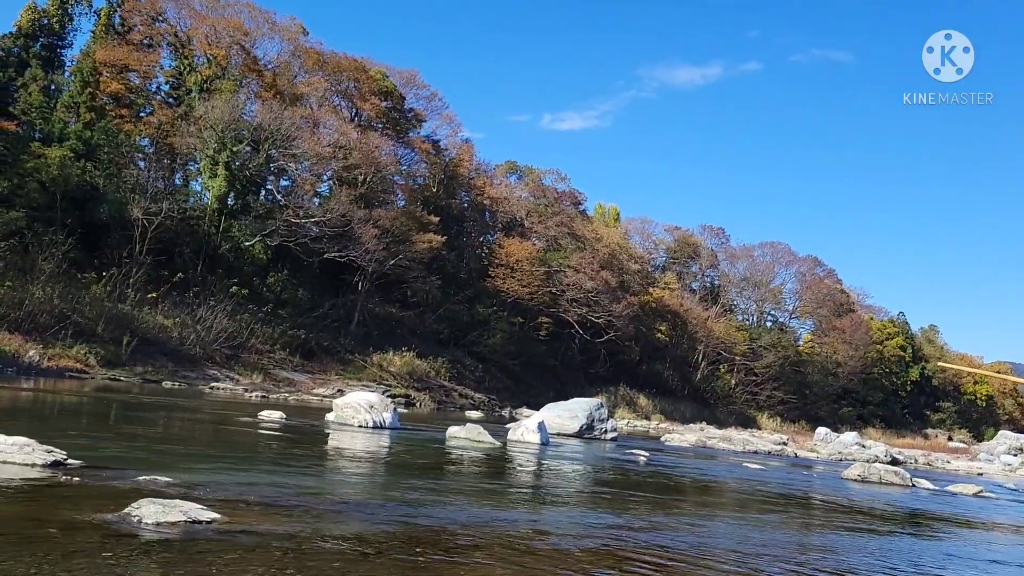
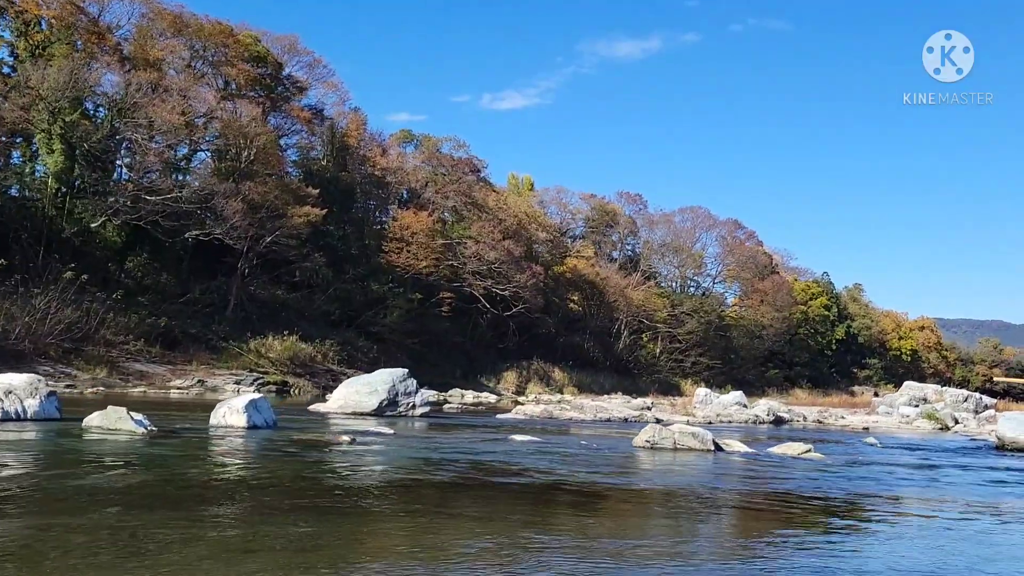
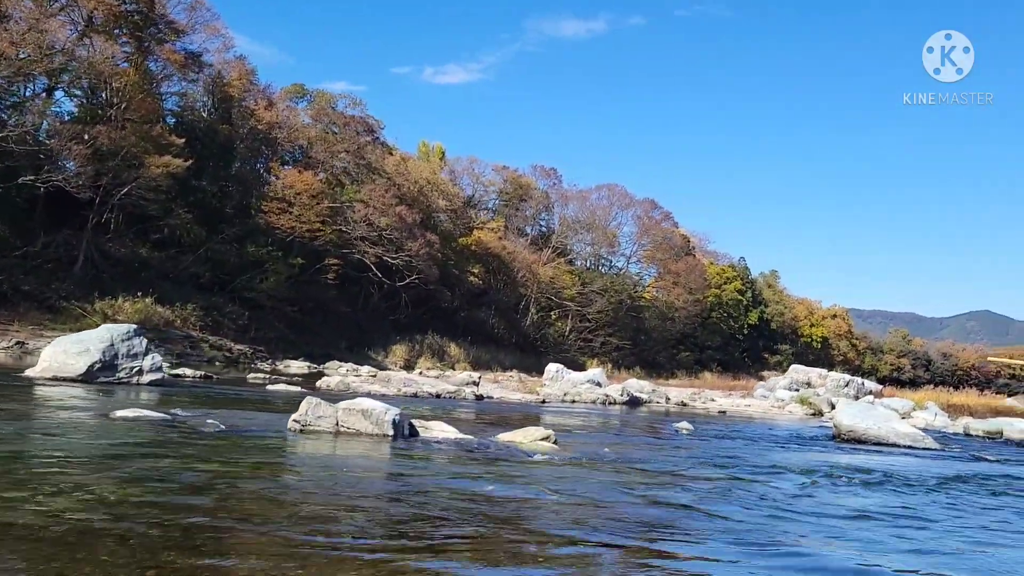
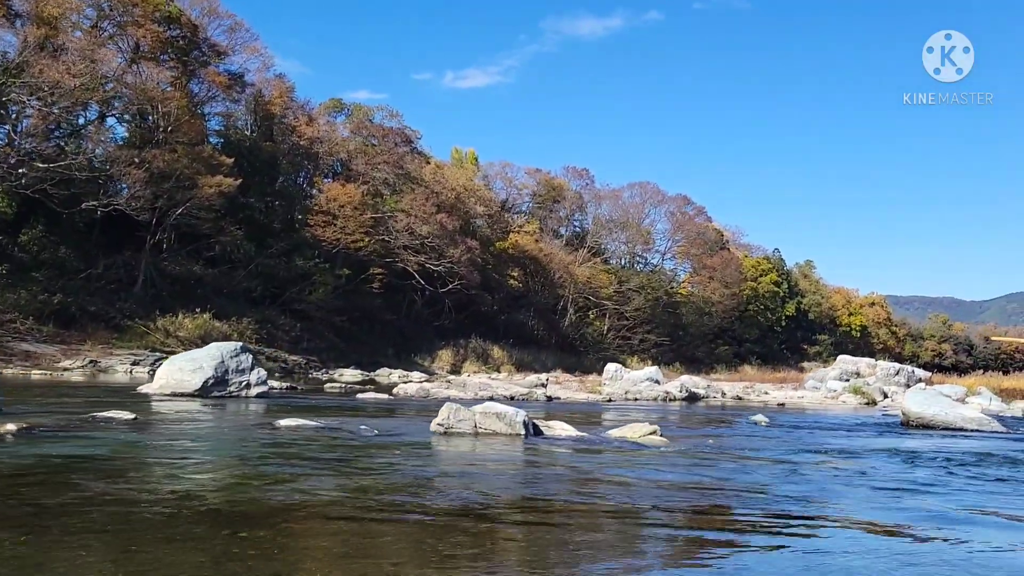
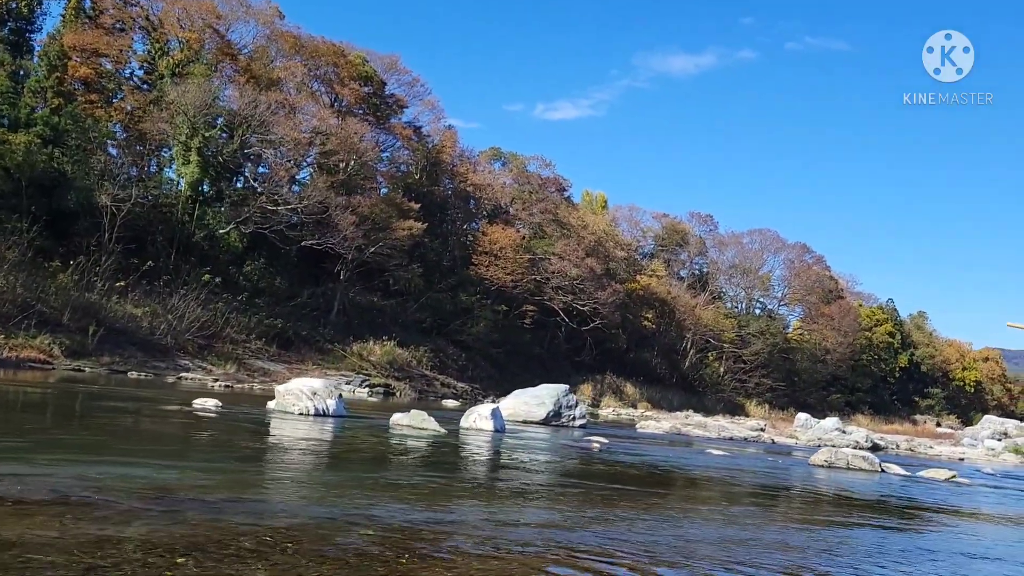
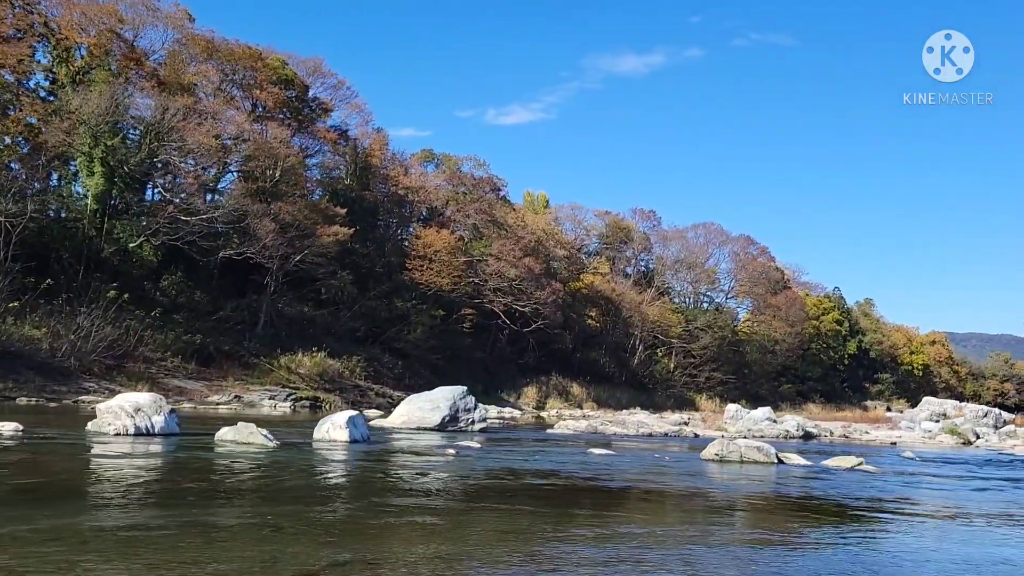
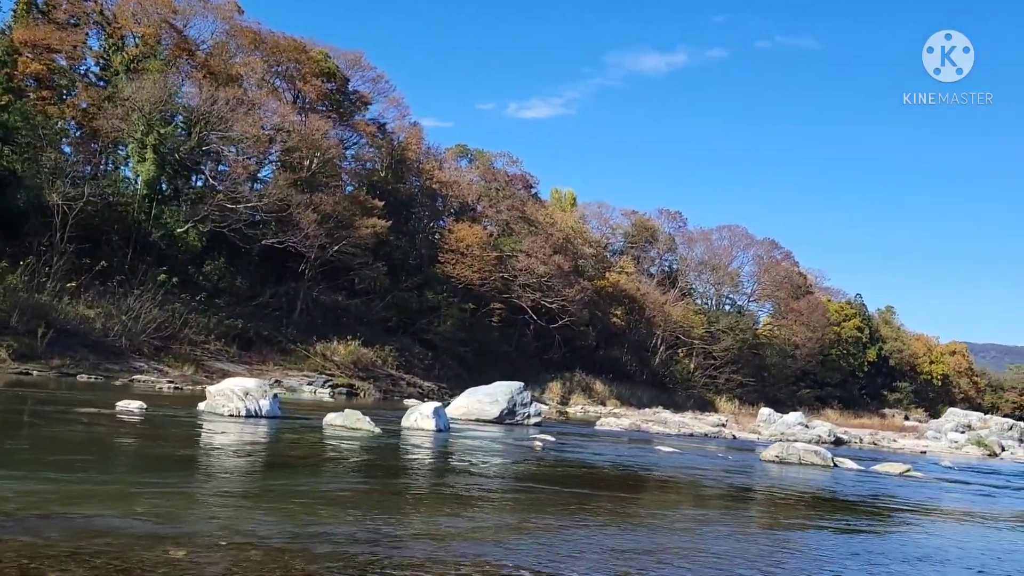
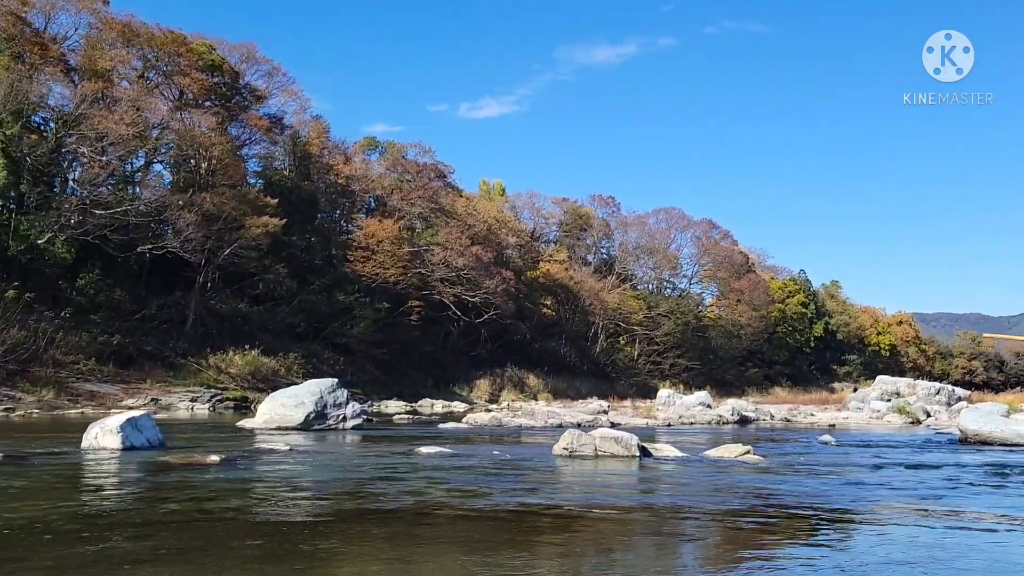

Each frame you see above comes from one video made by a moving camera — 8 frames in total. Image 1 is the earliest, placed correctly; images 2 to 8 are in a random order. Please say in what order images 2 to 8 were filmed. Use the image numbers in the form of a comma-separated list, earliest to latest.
5, 7, 6, 2, 8, 4, 3
